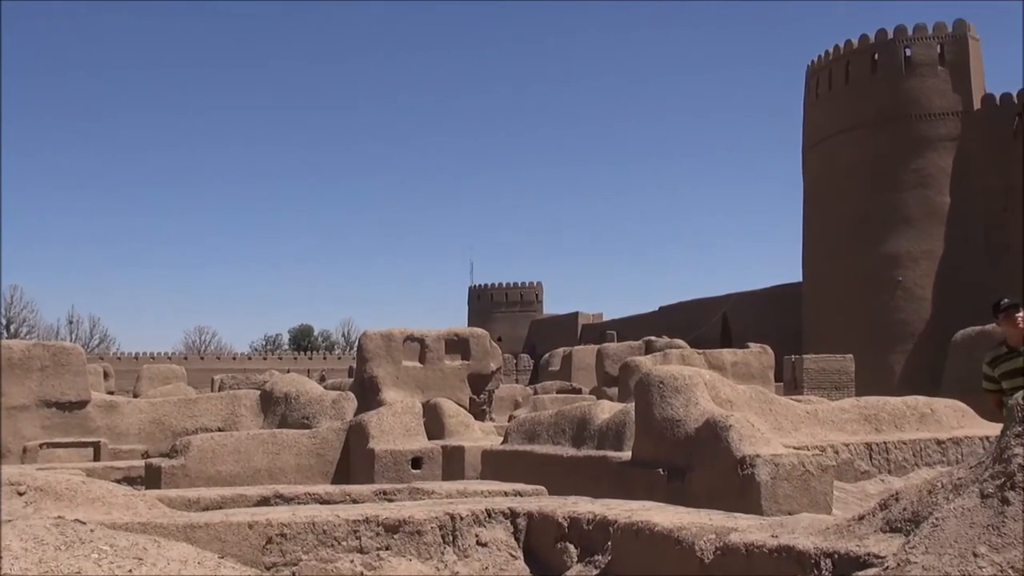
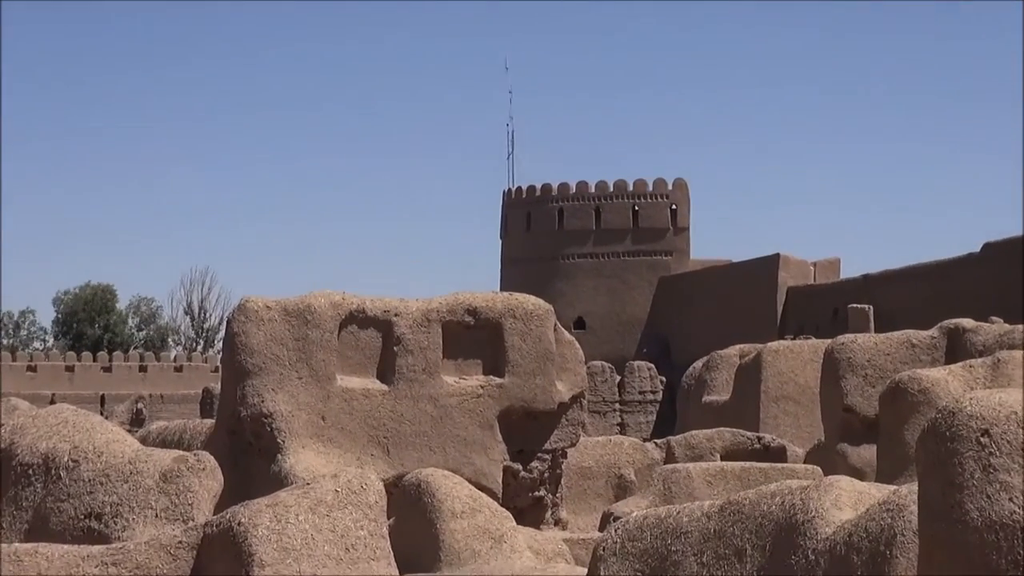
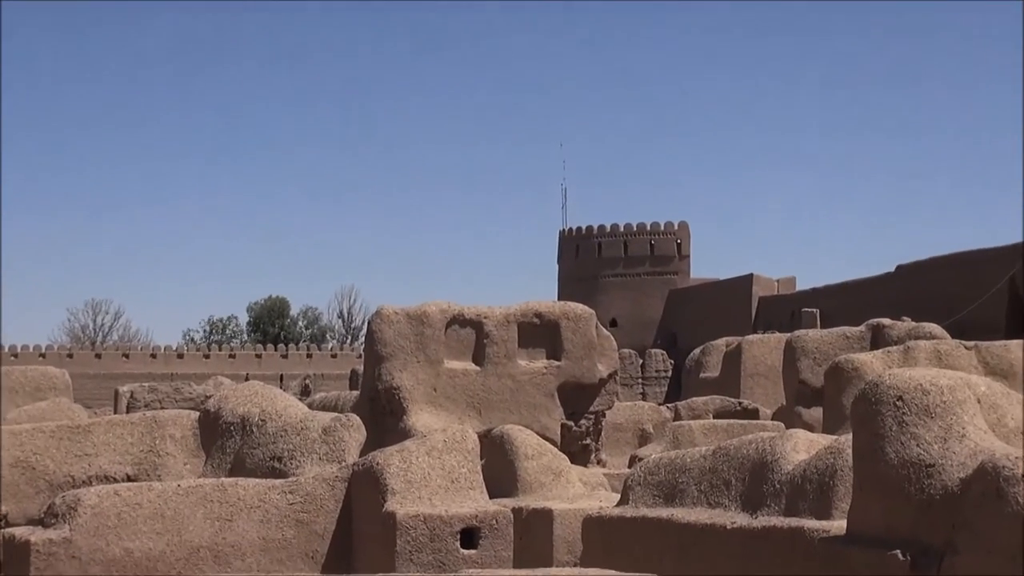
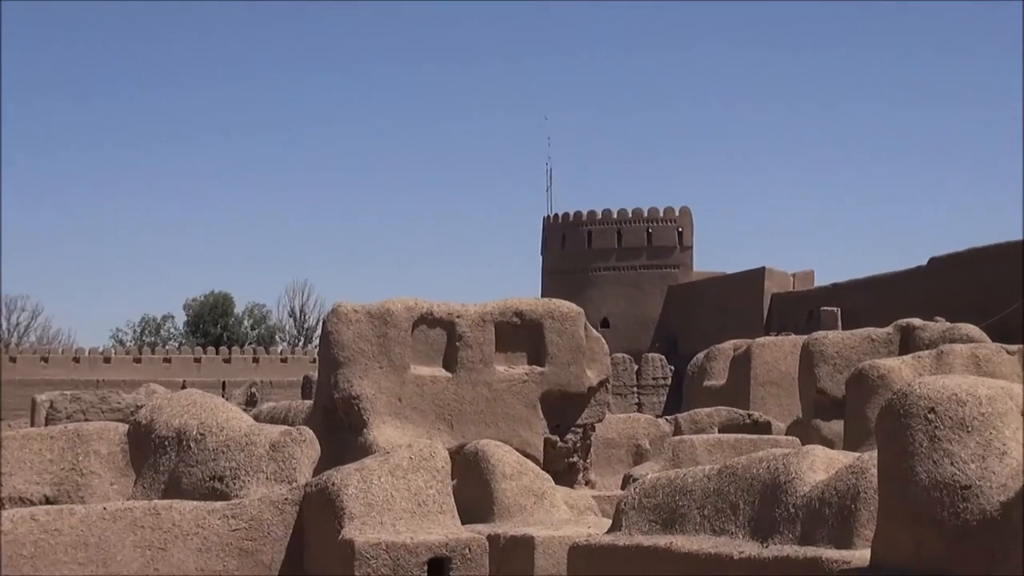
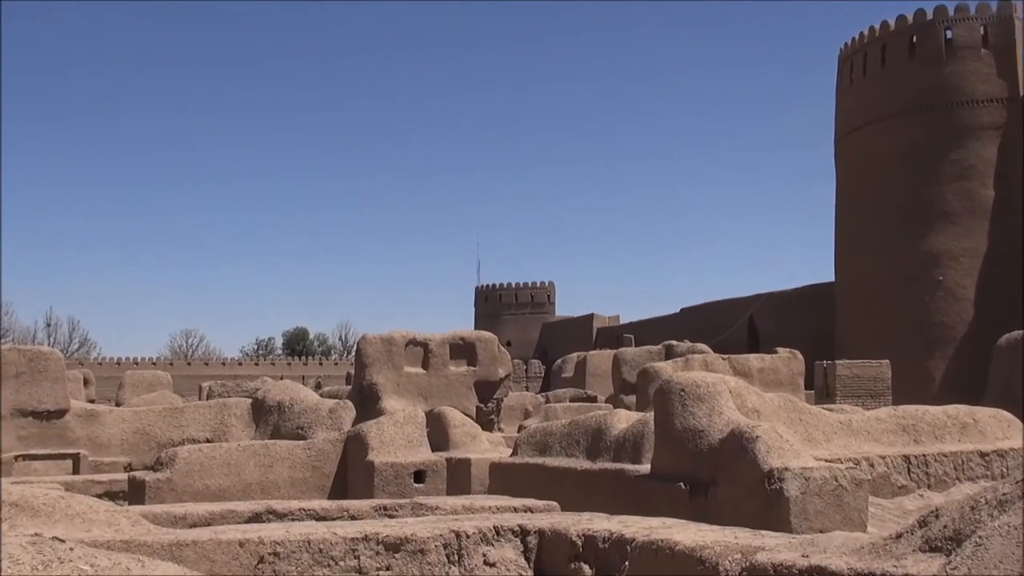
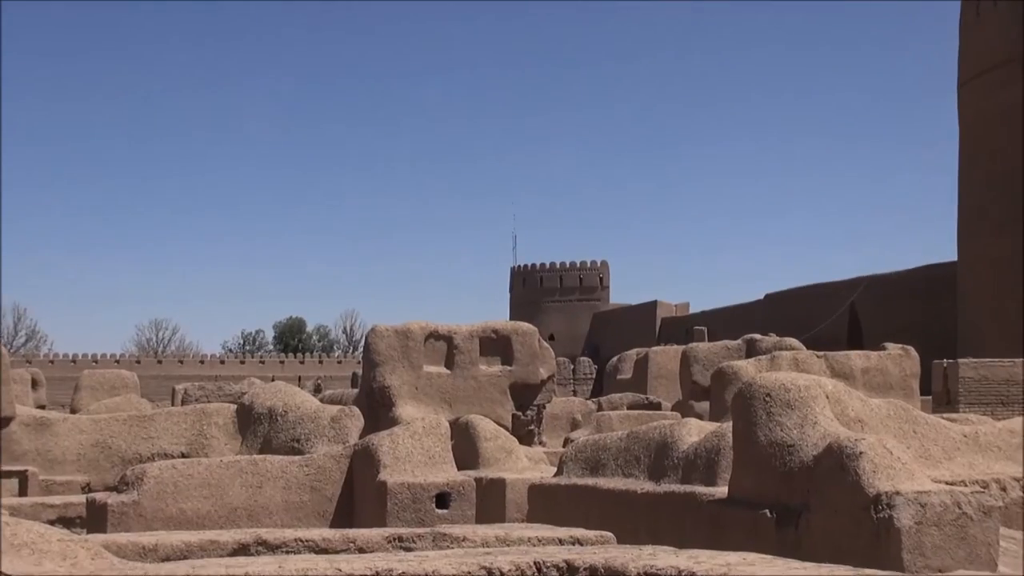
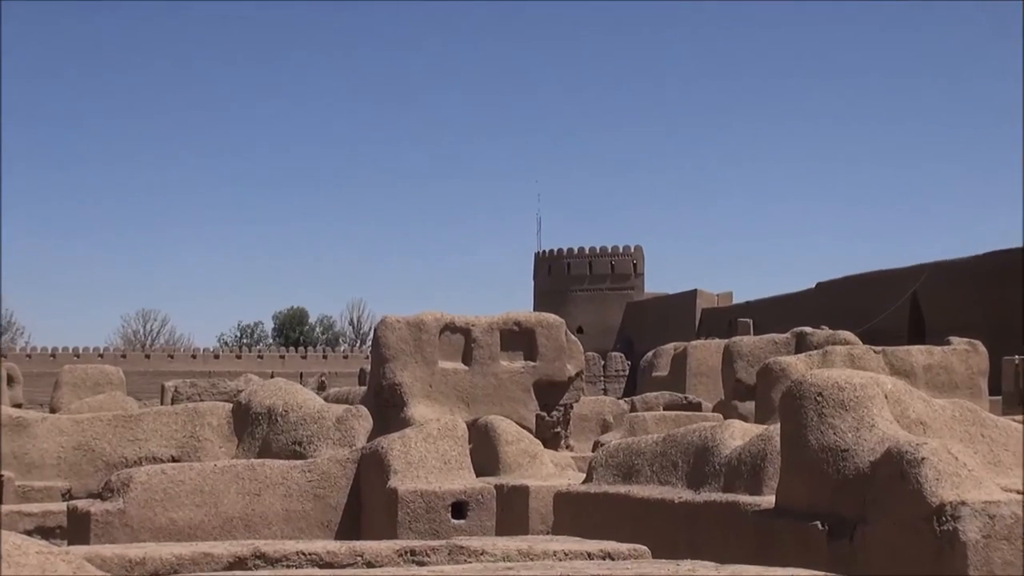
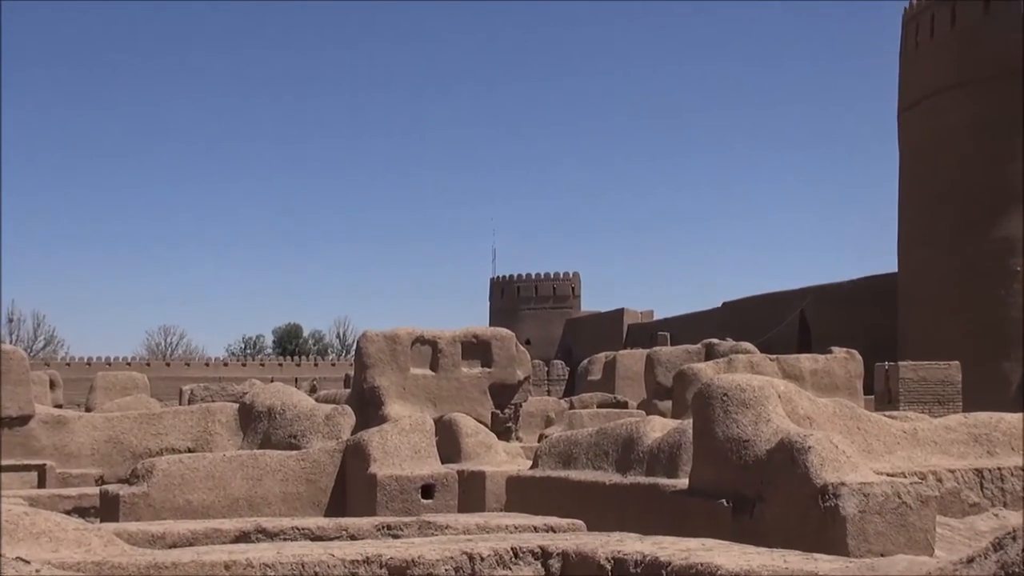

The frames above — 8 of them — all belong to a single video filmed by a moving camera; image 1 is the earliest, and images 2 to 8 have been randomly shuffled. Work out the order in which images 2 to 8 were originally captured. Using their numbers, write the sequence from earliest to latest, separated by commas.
5, 8, 6, 7, 3, 4, 2
